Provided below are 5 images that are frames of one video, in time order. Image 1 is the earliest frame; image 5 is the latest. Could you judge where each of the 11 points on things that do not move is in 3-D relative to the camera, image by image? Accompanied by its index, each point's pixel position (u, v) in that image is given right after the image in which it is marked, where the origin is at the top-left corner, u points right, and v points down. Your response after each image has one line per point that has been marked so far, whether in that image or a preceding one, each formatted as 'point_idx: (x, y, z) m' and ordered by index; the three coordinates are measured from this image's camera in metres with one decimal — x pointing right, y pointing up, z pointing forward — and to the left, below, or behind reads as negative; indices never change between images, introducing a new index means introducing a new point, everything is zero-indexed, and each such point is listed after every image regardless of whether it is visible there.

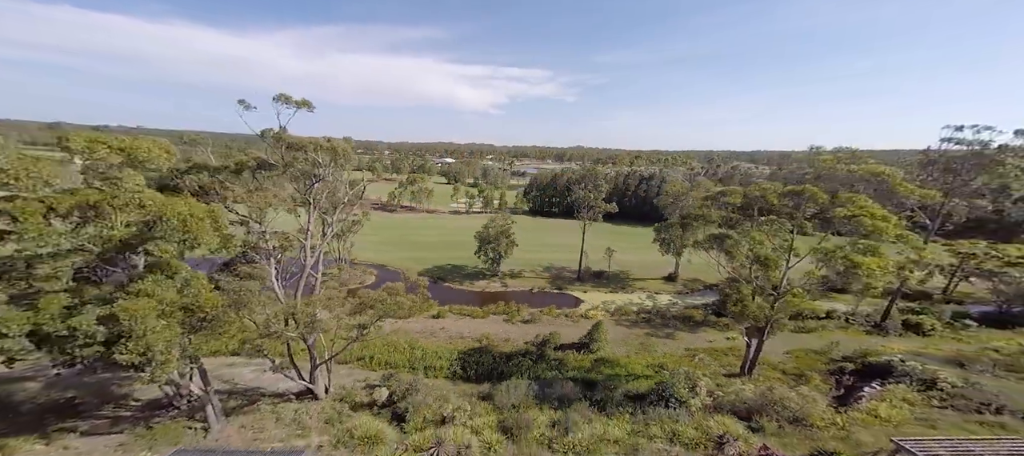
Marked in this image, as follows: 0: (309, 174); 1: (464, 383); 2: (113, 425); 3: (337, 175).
0: (-9.2, +3.0, +15.6) m
1: (-2.8, -8.9, +19.3) m
2: (-18.1, -9.0, +15.2) m
3: (-8.6, +3.1, +17.4) m
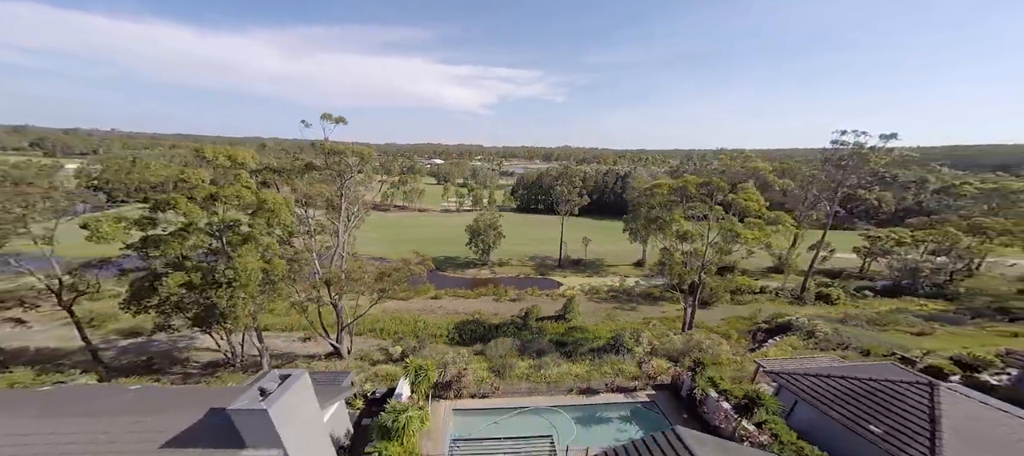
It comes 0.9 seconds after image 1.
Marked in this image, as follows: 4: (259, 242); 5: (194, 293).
0: (-10.2, +3.4, +20.2) m
1: (-3.8, -8.3, +24.1) m
2: (-18.9, -8.7, +19.6) m
3: (-9.7, +3.5, +22.1) m
4: (-11.3, -0.5, +16.1) m
5: (-13.7, -2.6, +15.6) m
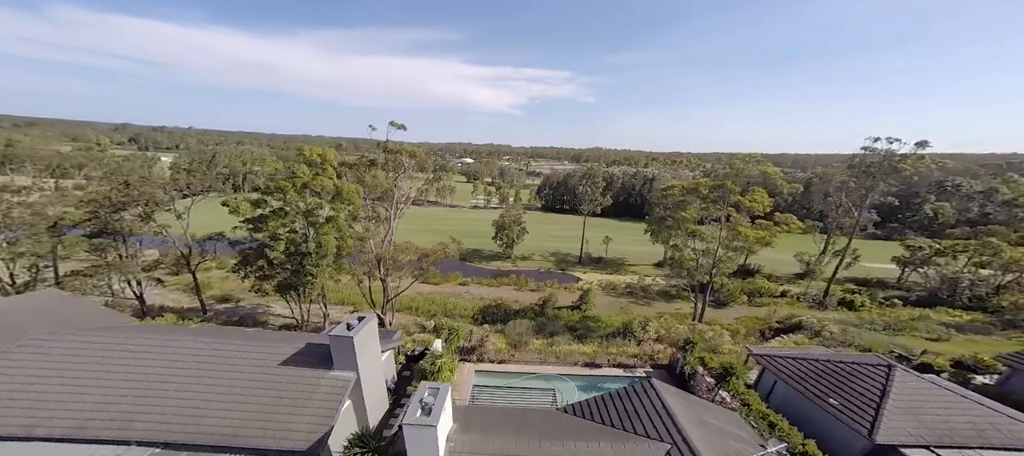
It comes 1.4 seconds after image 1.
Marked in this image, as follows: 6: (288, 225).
0: (-8.6, +4.2, +24.1) m
1: (-2.2, -7.7, +27.4) m
2: (-17.8, -7.5, +24.3) m
3: (-7.9, +4.3, +25.9) m
4: (-10.3, +0.4, +20.1) m
5: (-12.8, -1.7, +19.8) m
6: (-12.8, +0.3, +19.4) m
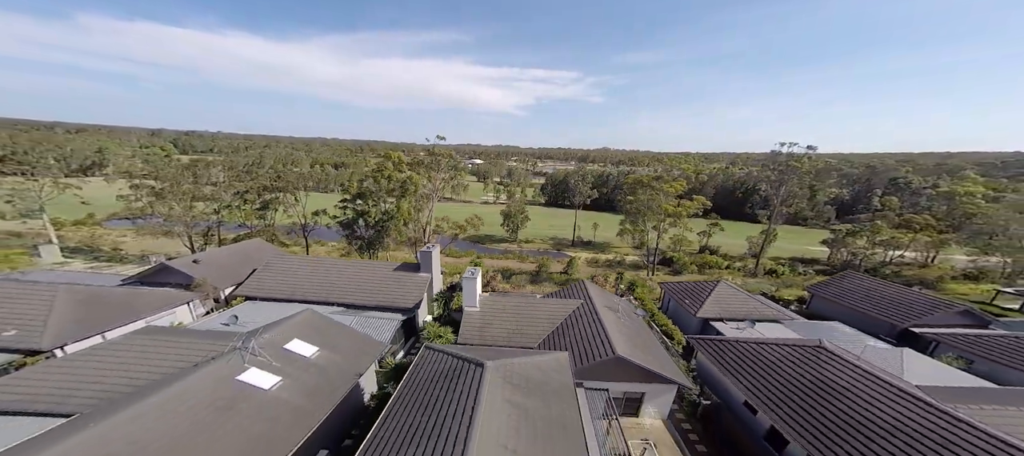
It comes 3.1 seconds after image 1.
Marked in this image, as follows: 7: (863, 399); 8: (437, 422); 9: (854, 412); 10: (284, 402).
0: (-8.3, +6.0, +35.1) m
1: (-1.9, -6.0, +38.2) m
2: (-17.5, -5.7, +35.6) m
3: (-7.6, +6.1, +36.9) m
4: (-10.2, +2.2, +31.2) m
5: (-12.6, +0.1, +31.0) m
6: (-12.6, +2.1, +30.6) m
7: (+13.6, -6.5, +12.7) m
8: (-2.3, -5.3, +9.3) m
9: (+12.8, -6.8, +12.4) m
10: (-7.9, -5.9, +11.4) m
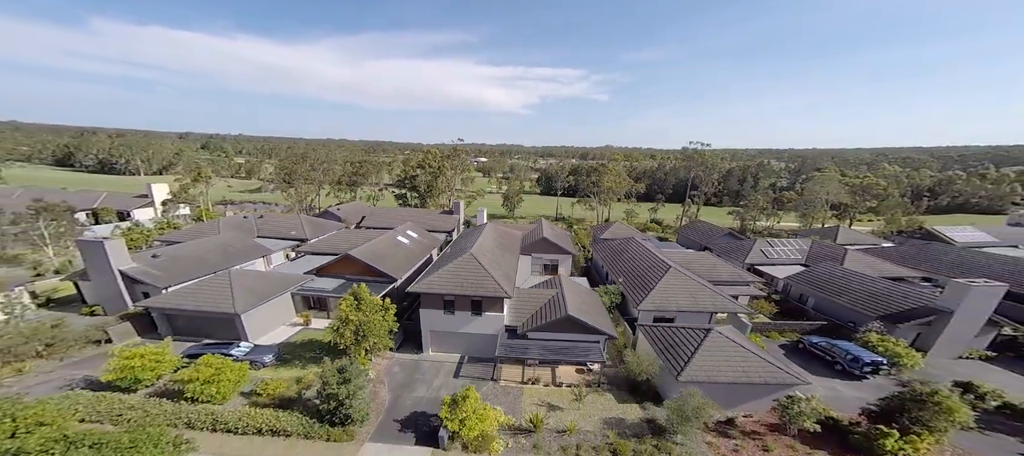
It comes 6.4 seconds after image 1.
0: (-9.4, +10.2, +54.0) m
1: (-2.9, -1.7, +57.0) m
2: (-18.5, -1.6, +54.6) m
3: (-8.6, +10.3, +55.7) m
4: (-11.3, +6.4, +50.0) m
5: (-13.7, +4.3, +49.9) m
6: (-13.8, +6.3, +49.5) m
7: (+12.2, -2.2, +31.3) m
8: (-3.7, -1.1, +28.1) m
9: (+11.4, -2.5, +30.9) m
10: (-9.3, -1.8, +30.3) m
